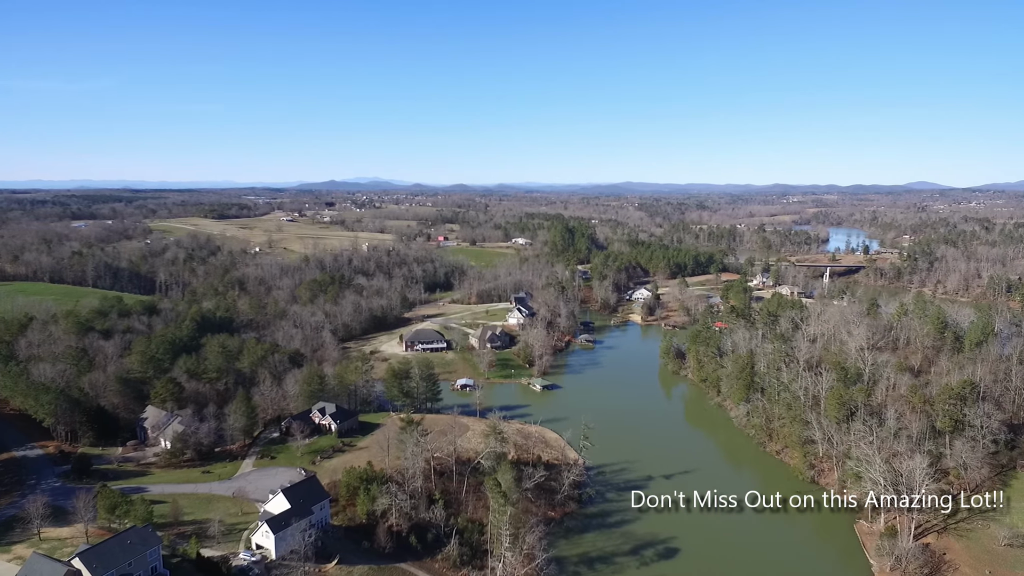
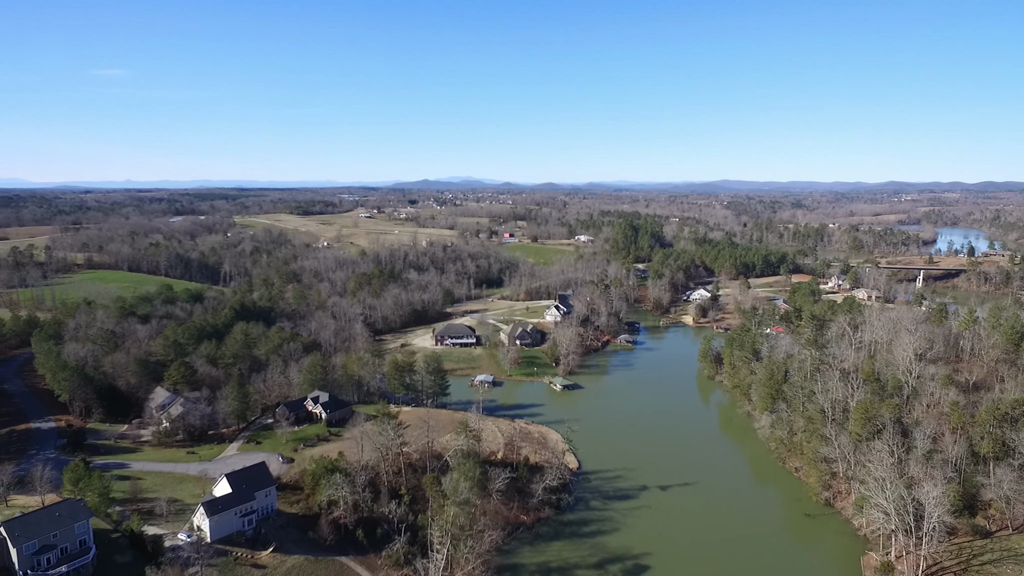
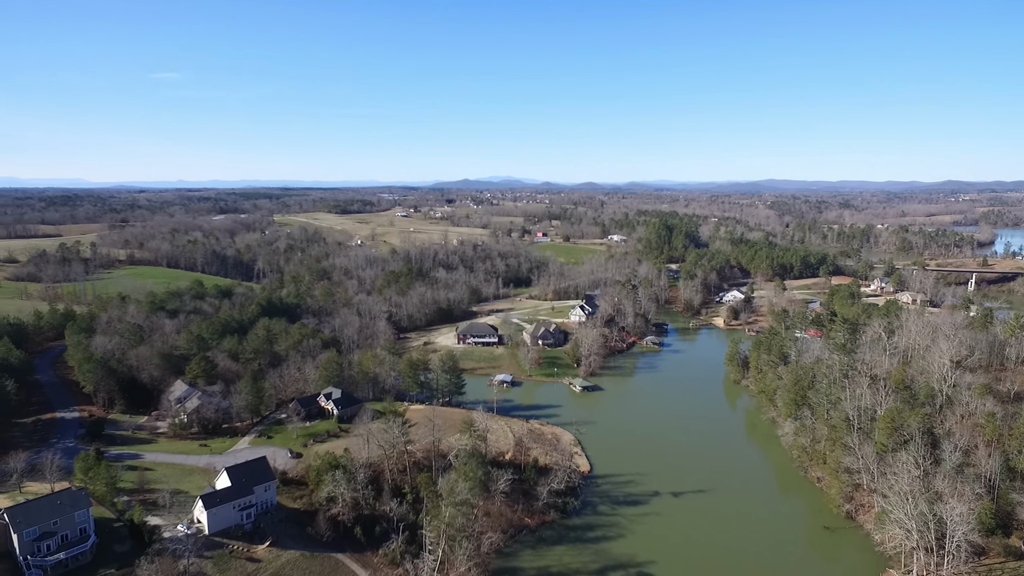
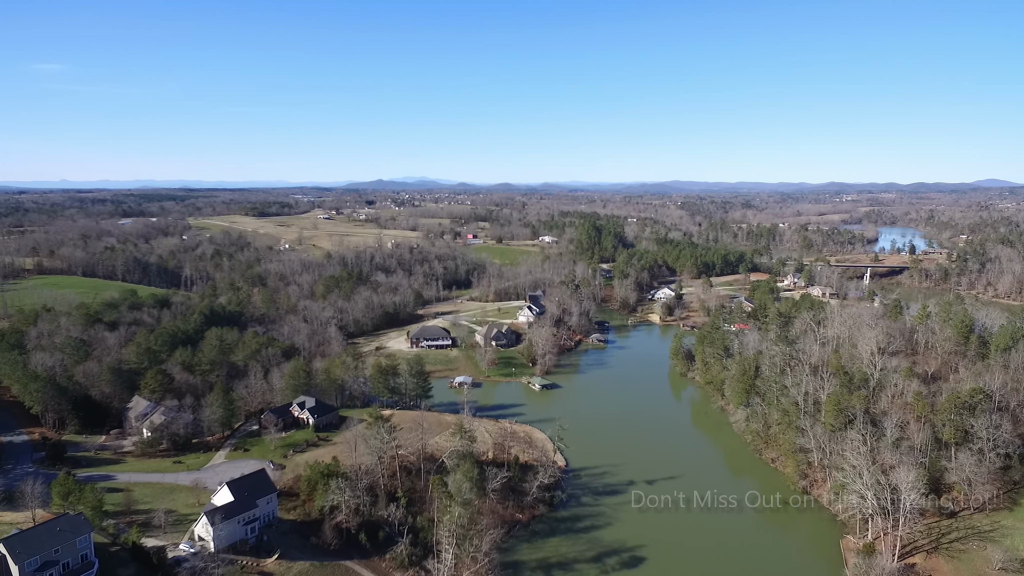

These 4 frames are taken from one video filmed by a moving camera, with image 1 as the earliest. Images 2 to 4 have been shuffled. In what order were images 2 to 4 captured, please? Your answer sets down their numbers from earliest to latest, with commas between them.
4, 2, 3
